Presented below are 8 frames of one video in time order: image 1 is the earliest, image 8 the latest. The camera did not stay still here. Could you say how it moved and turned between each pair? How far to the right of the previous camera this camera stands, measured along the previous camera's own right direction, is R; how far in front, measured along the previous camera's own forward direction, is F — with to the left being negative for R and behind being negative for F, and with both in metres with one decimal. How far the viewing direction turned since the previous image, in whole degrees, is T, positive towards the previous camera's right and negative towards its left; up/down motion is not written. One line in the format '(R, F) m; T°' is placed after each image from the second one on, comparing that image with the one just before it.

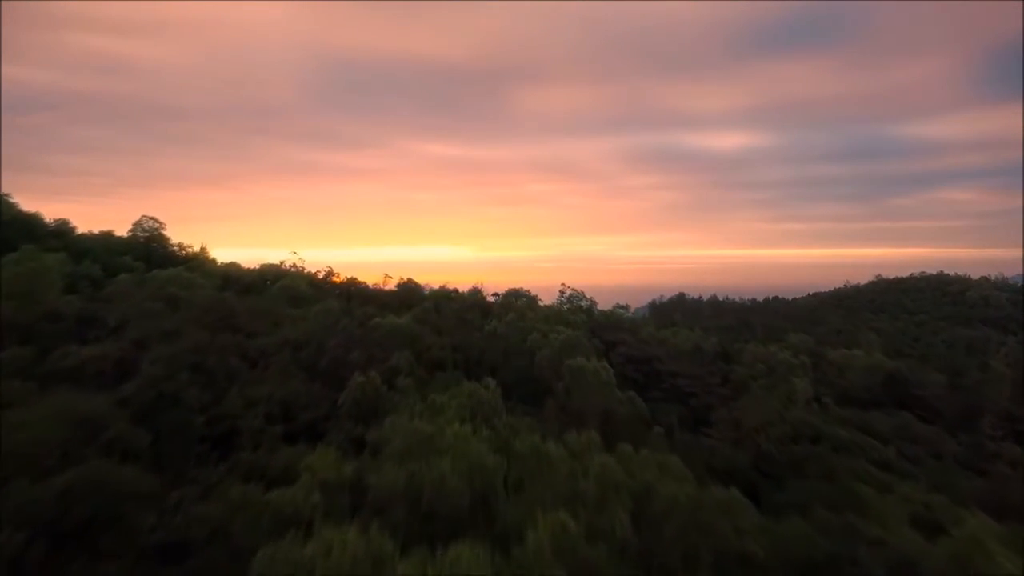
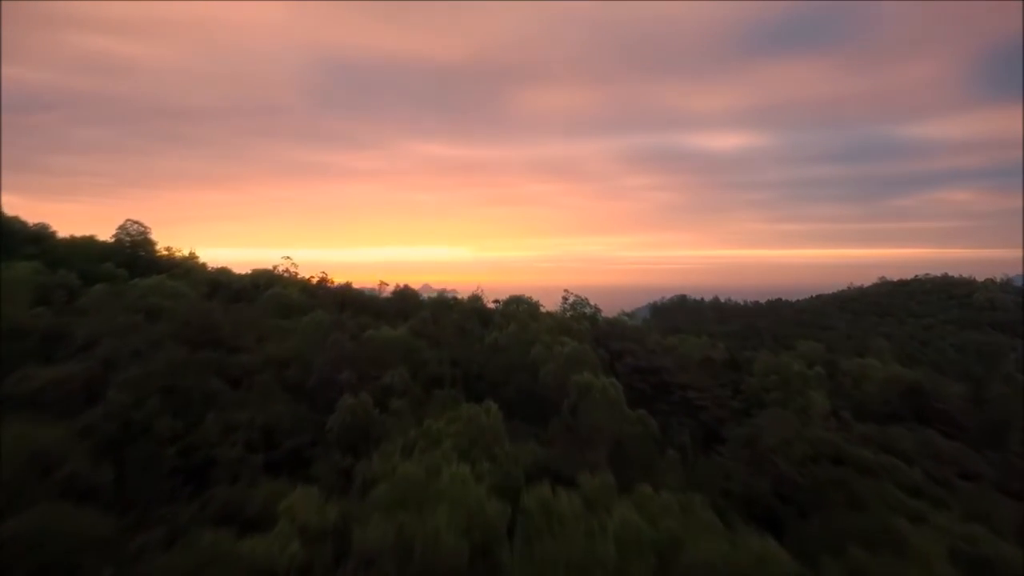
(0.0, +0.7) m; 0°
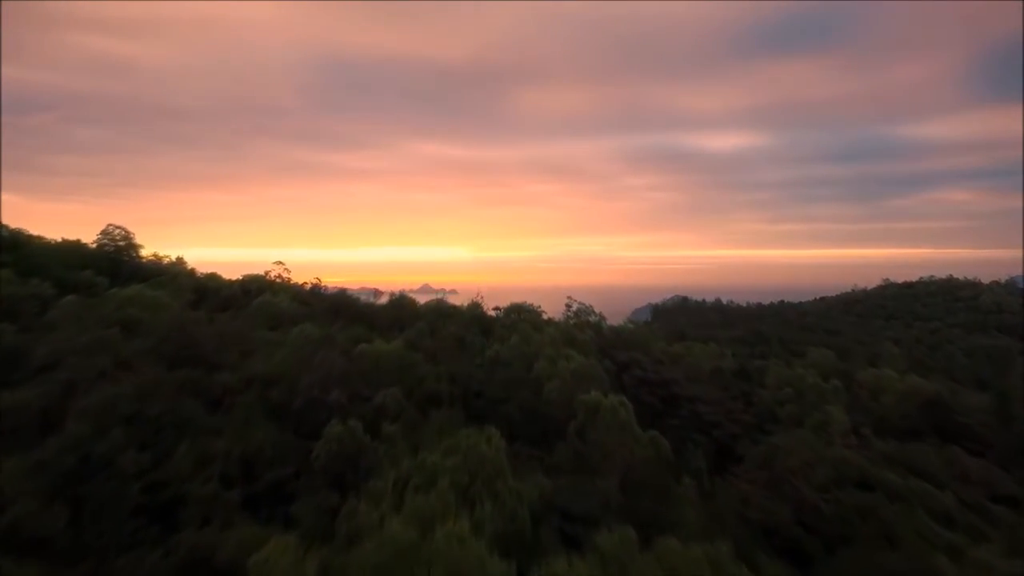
(0.0, +0.7) m; 0°
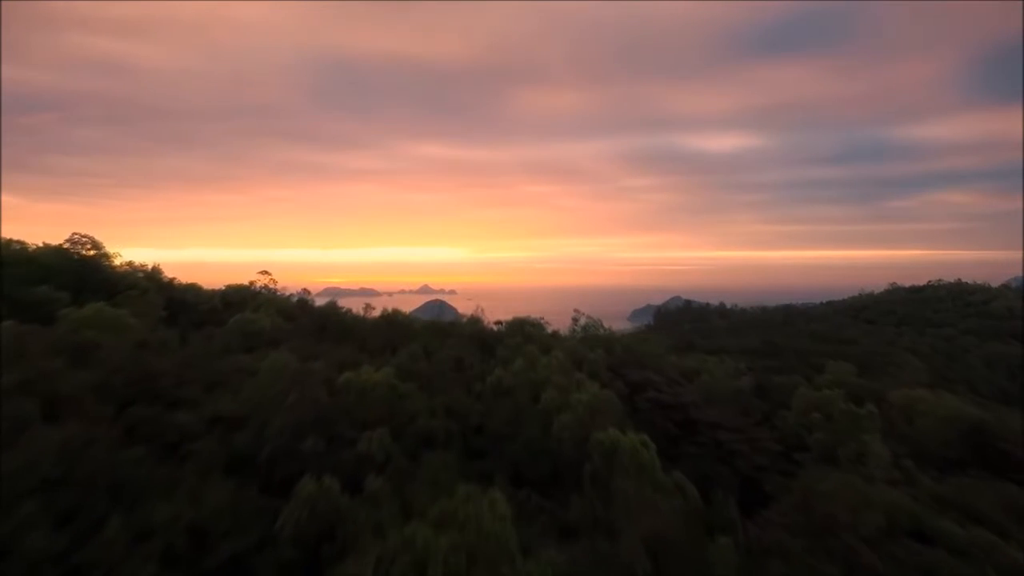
(-0.1, +1.2) m; 0°
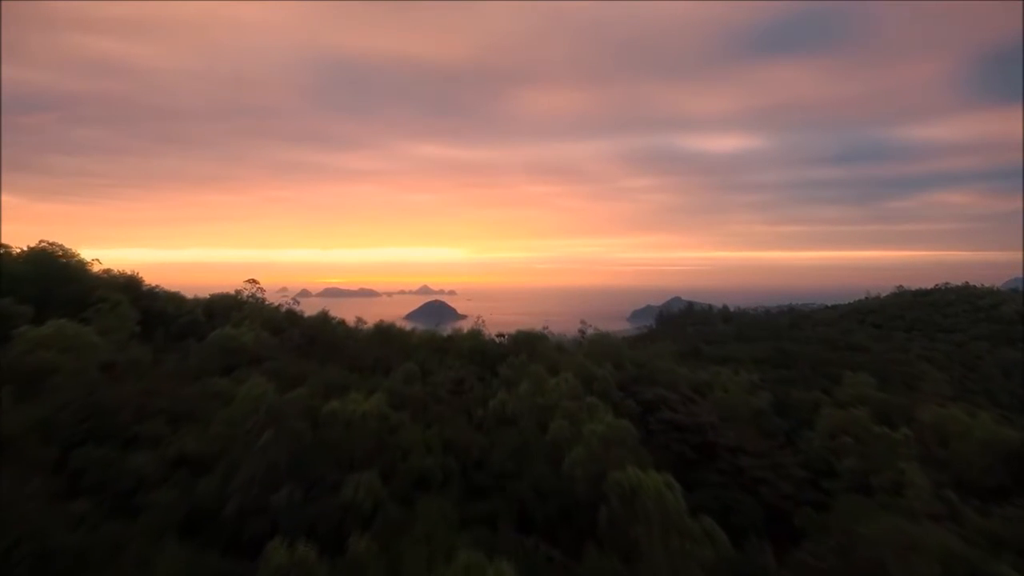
(-0.1, +1.0) m; 0°
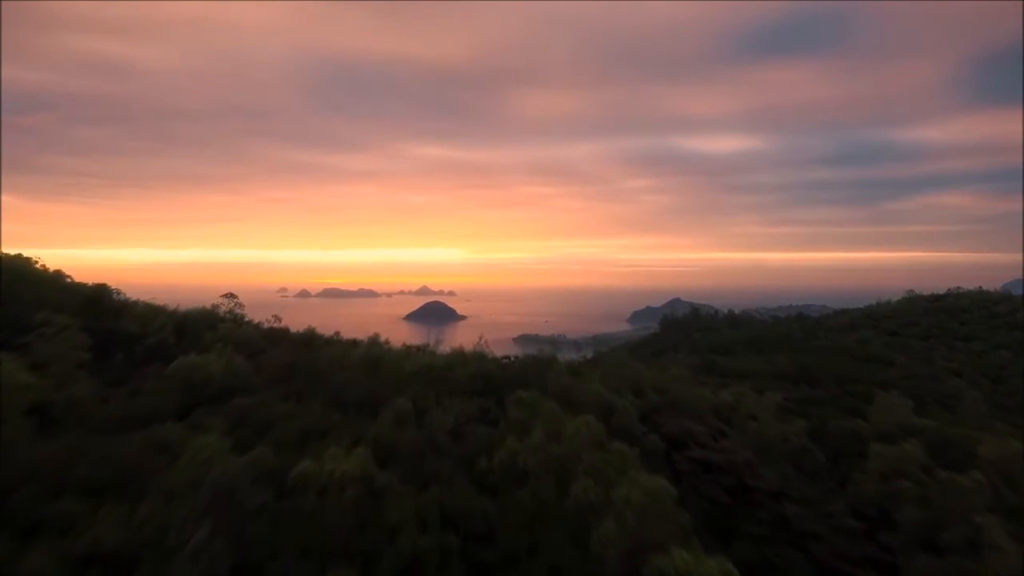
(-0.1, +1.5) m; 0°
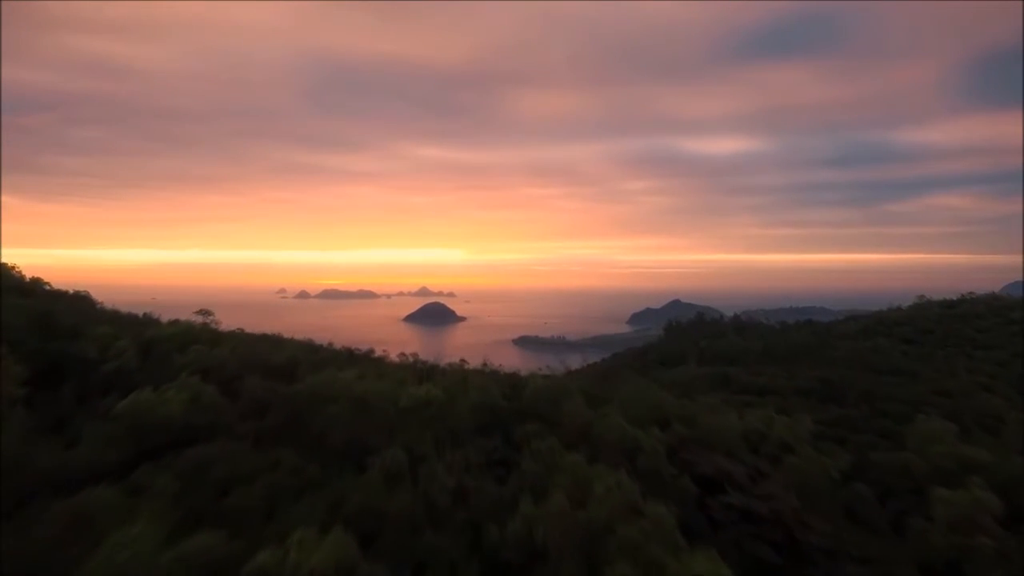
(-0.2, +1.4) m; 0°
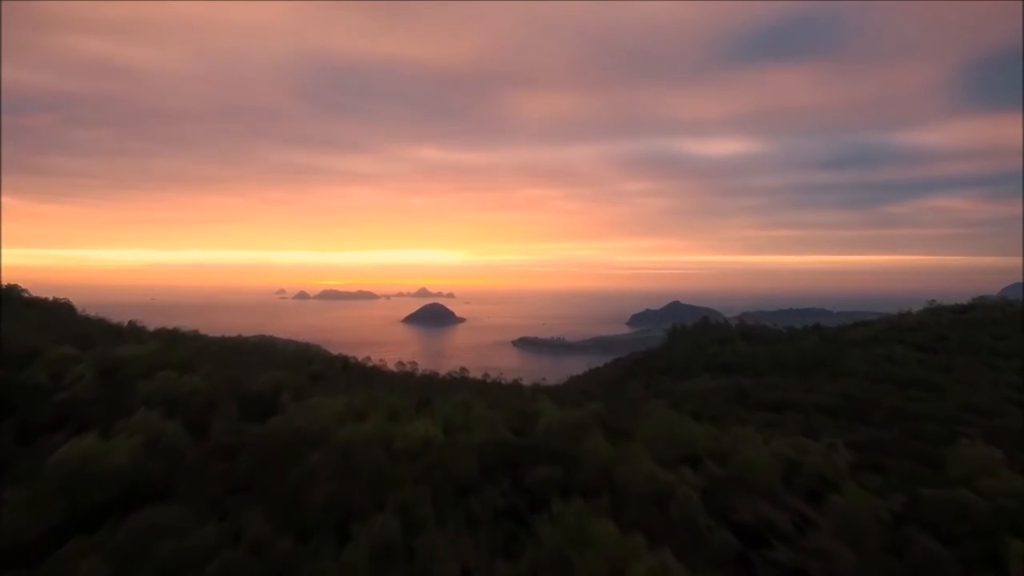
(-0.2, +1.3) m; 0°
